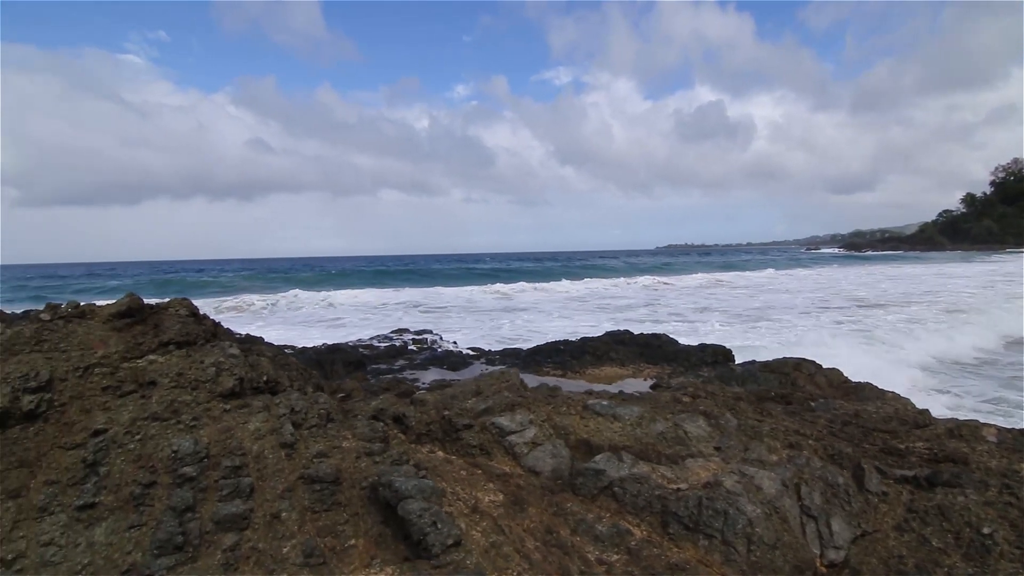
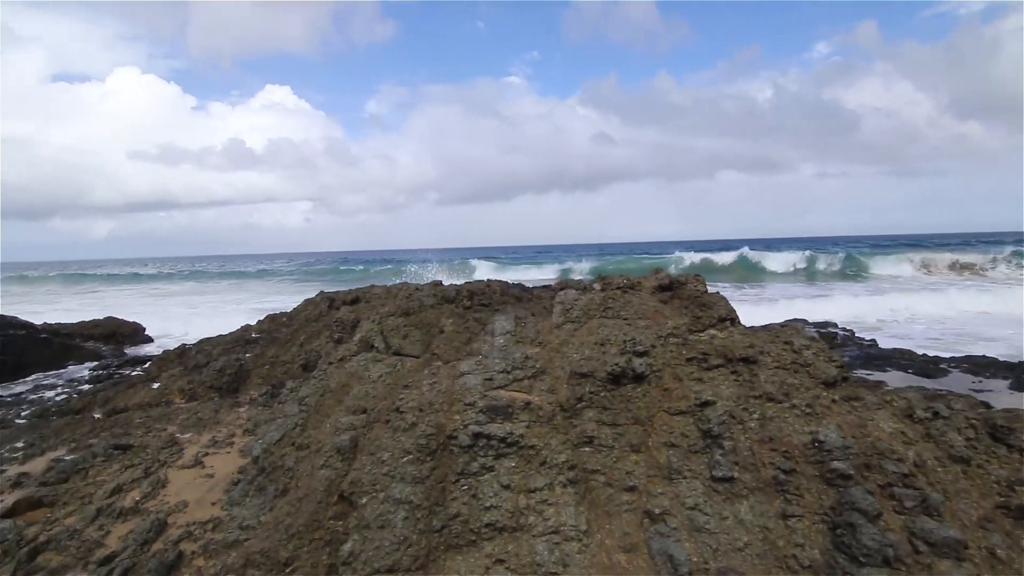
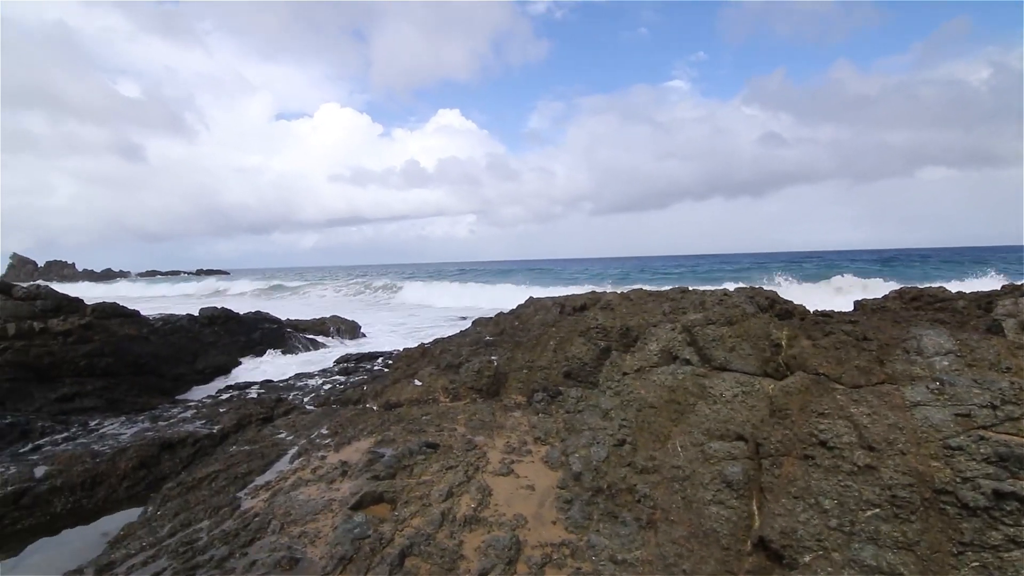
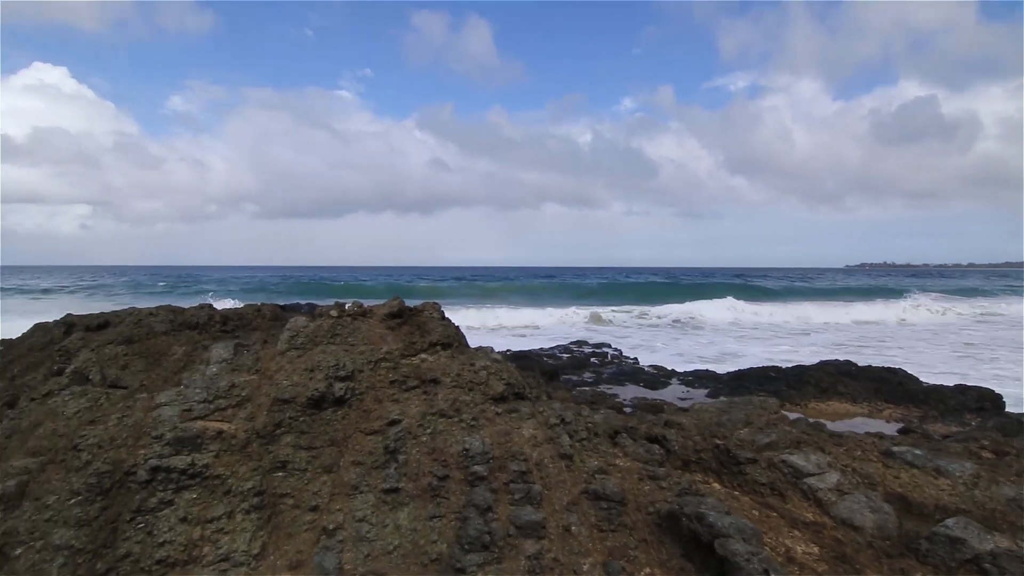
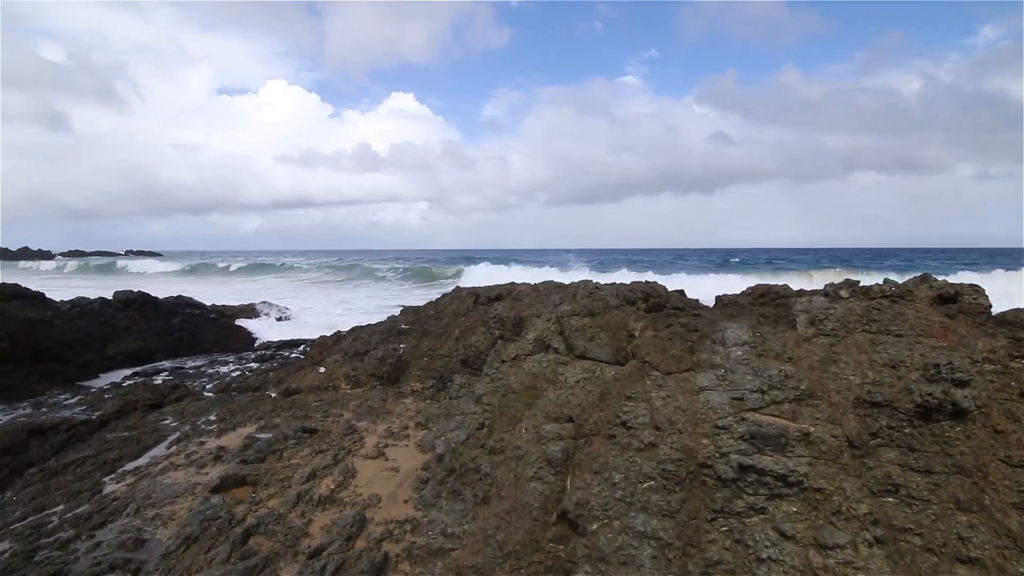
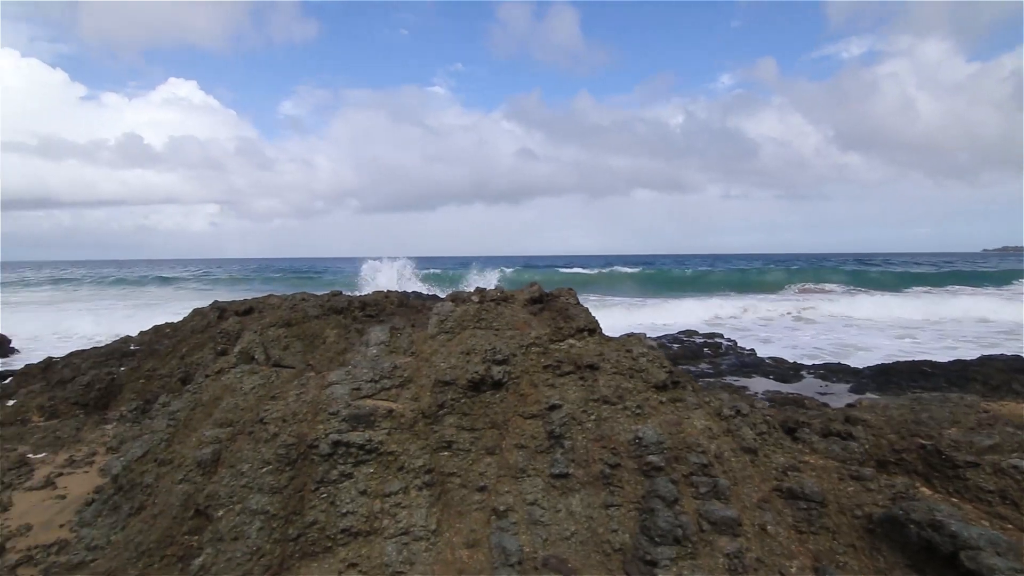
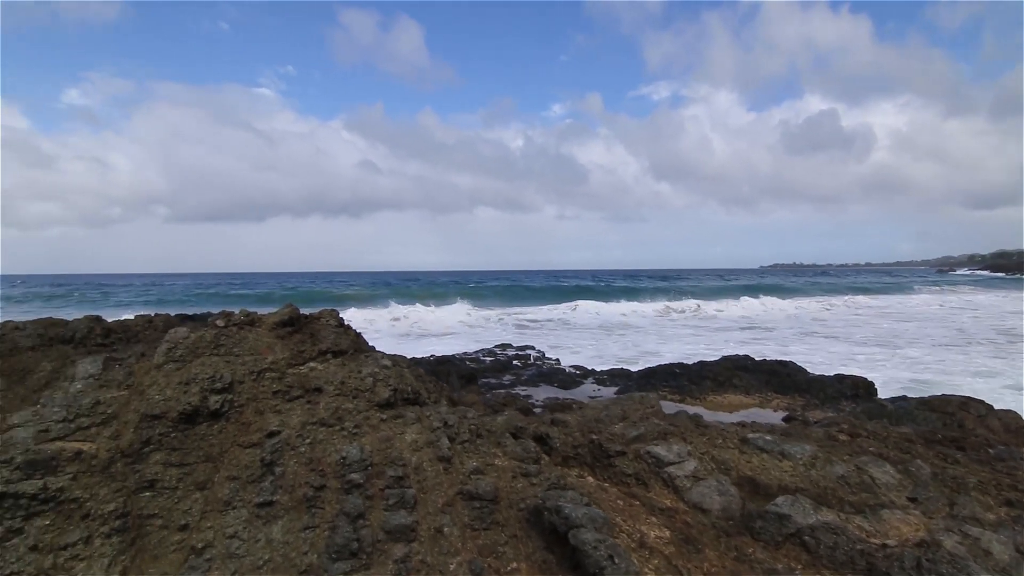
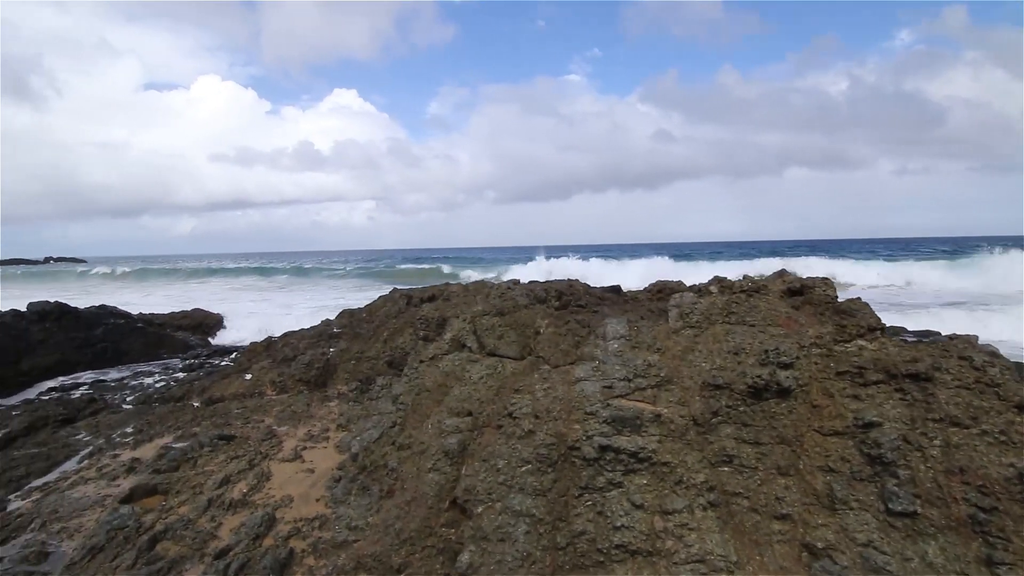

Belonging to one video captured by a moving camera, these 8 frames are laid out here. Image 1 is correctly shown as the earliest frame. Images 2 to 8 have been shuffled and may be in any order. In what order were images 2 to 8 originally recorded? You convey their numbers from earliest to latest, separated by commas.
7, 4, 6, 2, 8, 5, 3
